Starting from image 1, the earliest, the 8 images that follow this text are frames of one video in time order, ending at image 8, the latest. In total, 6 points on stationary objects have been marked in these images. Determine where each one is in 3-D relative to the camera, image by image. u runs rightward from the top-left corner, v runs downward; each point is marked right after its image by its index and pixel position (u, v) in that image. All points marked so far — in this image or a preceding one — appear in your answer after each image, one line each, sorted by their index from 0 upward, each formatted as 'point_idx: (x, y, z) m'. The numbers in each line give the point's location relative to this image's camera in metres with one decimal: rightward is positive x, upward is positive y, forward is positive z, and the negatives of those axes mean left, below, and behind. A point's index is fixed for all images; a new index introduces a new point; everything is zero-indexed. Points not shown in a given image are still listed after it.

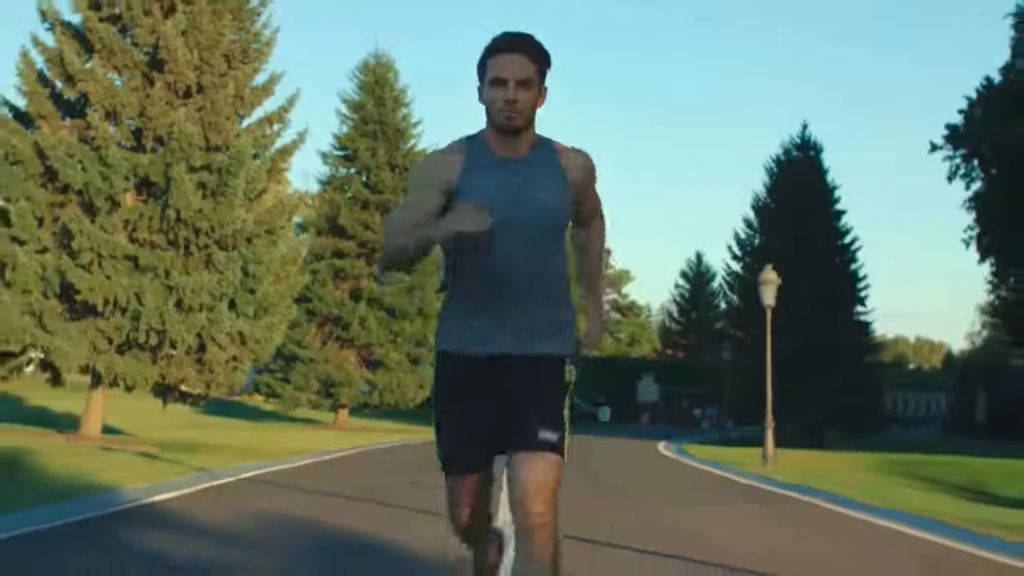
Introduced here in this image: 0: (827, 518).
0: (+4.3, -3.0, +19.2) m
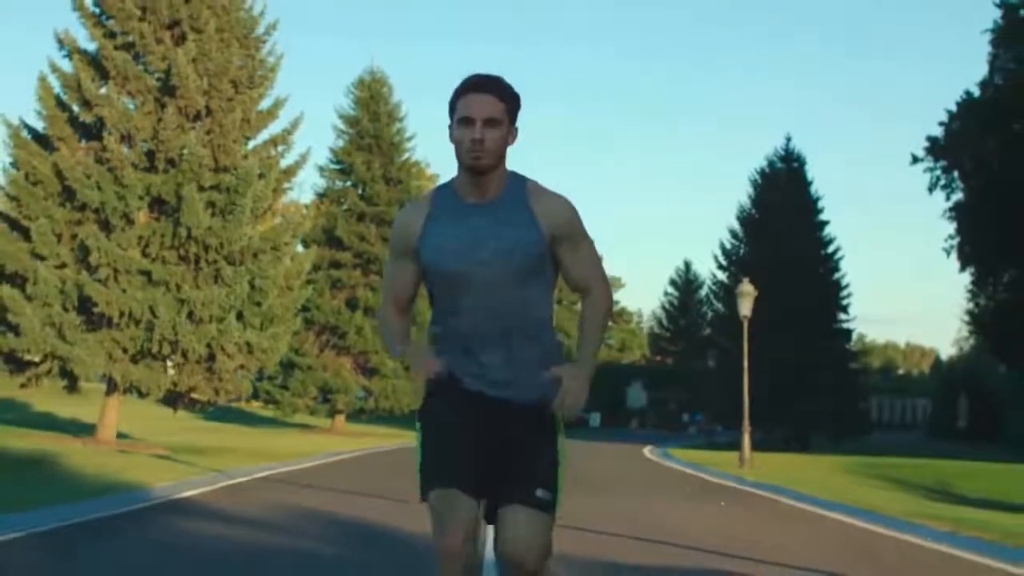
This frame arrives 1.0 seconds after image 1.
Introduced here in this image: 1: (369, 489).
0: (+4.2, -3.2, +20.8) m
1: (-1.8, -2.4, +18.1) m
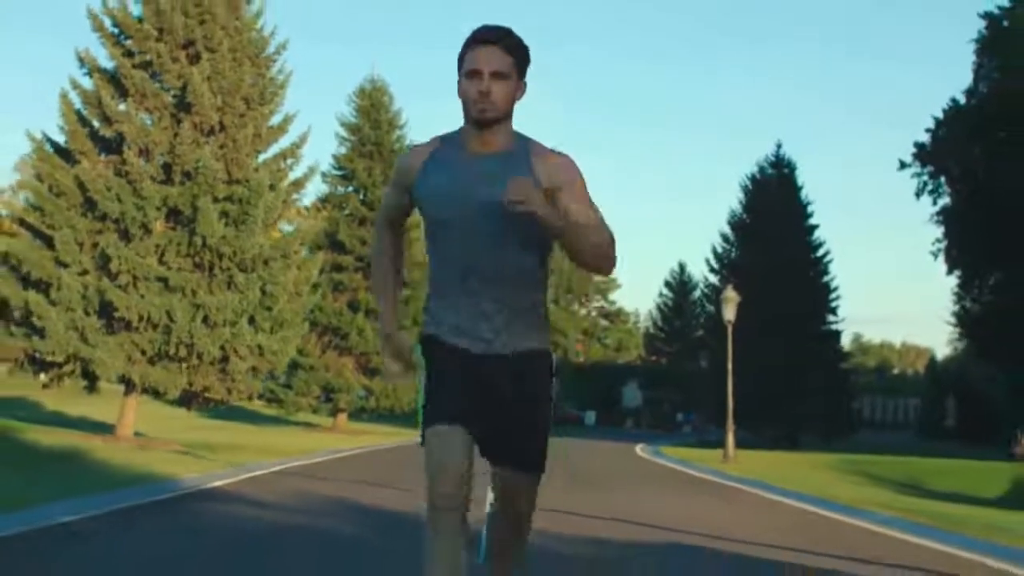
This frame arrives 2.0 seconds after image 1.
0: (+4.1, -3.4, +22.4) m
1: (-1.9, -2.6, +19.6) m
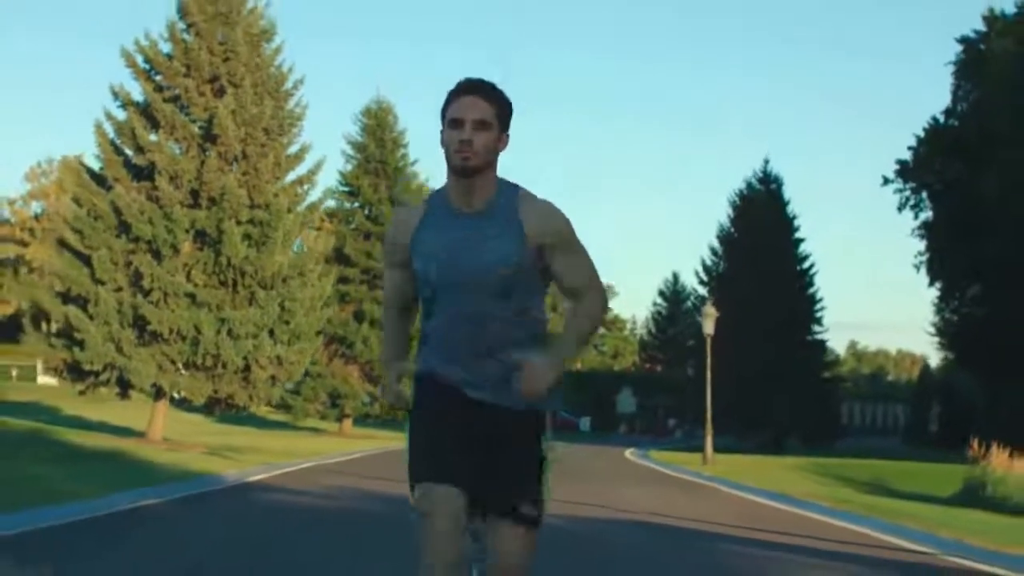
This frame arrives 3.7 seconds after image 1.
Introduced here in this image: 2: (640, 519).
0: (+4.1, -3.7, +25.0) m
1: (-1.9, -2.9, +22.3) m
2: (+1.6, -2.9, +18.2) m
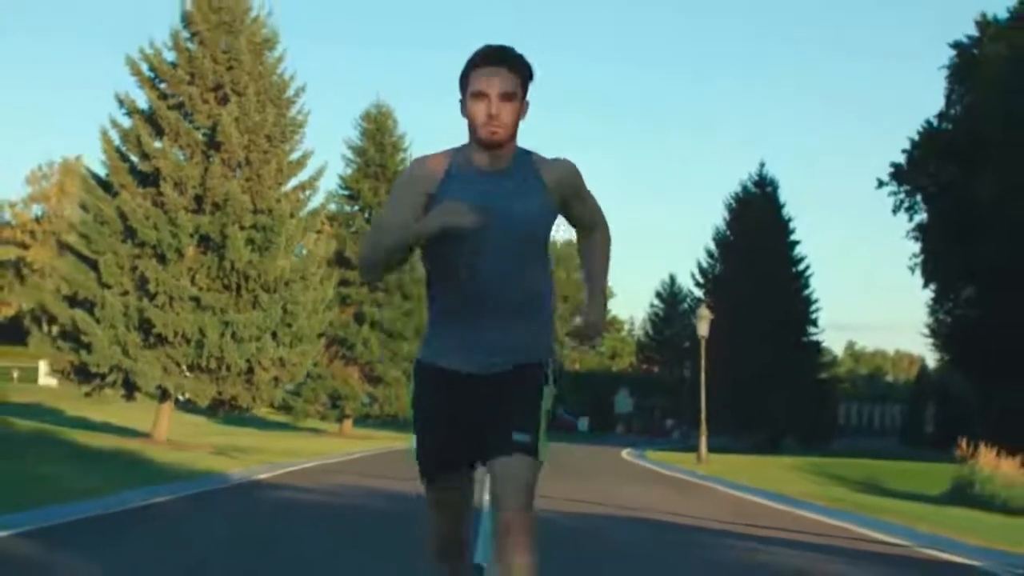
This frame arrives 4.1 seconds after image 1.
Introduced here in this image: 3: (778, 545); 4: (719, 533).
0: (+4.0, -3.8, +25.6) m
1: (-1.9, -2.9, +22.9) m
2: (+1.6, -2.9, +18.8) m
3: (+2.8, -2.7, +15.3) m
4: (+2.4, -2.8, +16.6) m
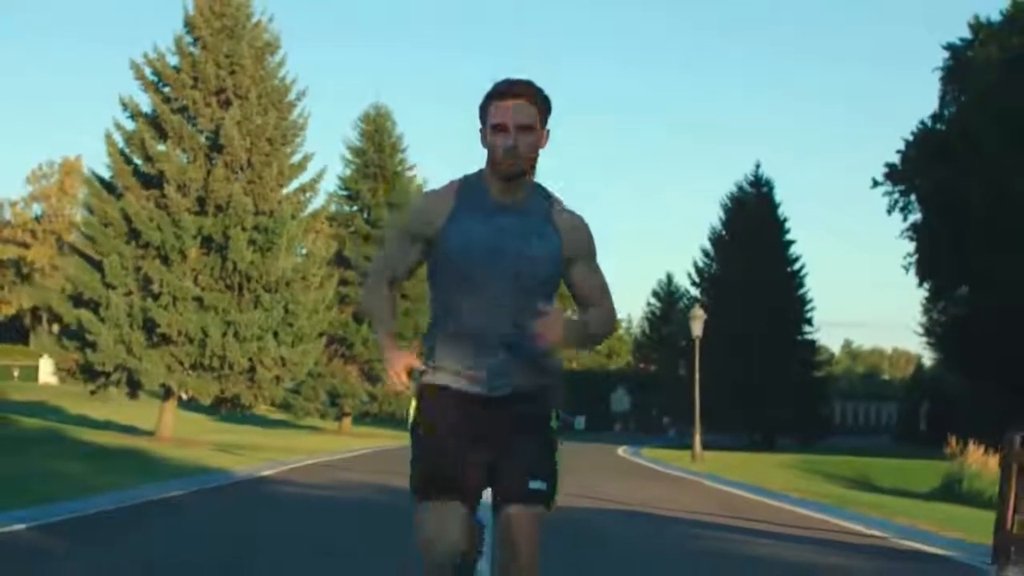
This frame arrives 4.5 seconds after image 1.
0: (+4.0, -3.8, +26.2) m
1: (-2.0, -3.0, +23.5) m
2: (+1.5, -3.0, +19.4) m
3: (+2.8, -2.7, +15.8) m
4: (+2.3, -2.8, +17.2) m
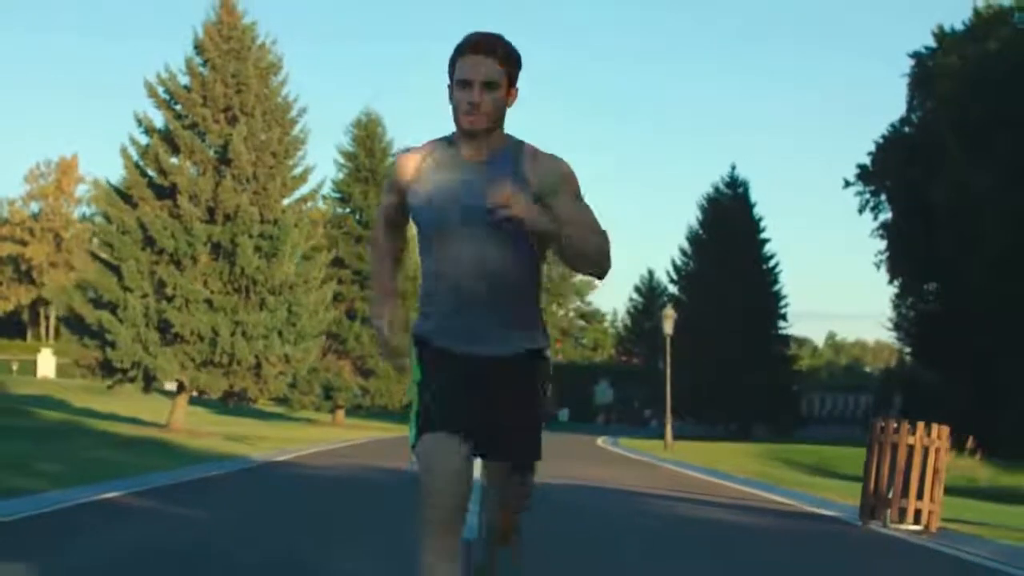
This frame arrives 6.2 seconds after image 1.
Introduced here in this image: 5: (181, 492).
0: (+3.7, -3.9, +29.0) m
1: (-2.3, -3.1, +26.2) m
2: (+1.3, -3.1, +22.2) m
3: (+2.6, -2.8, +18.6) m
4: (+2.1, -3.0, +20.0) m
5: (-4.5, -2.8, +19.7) m
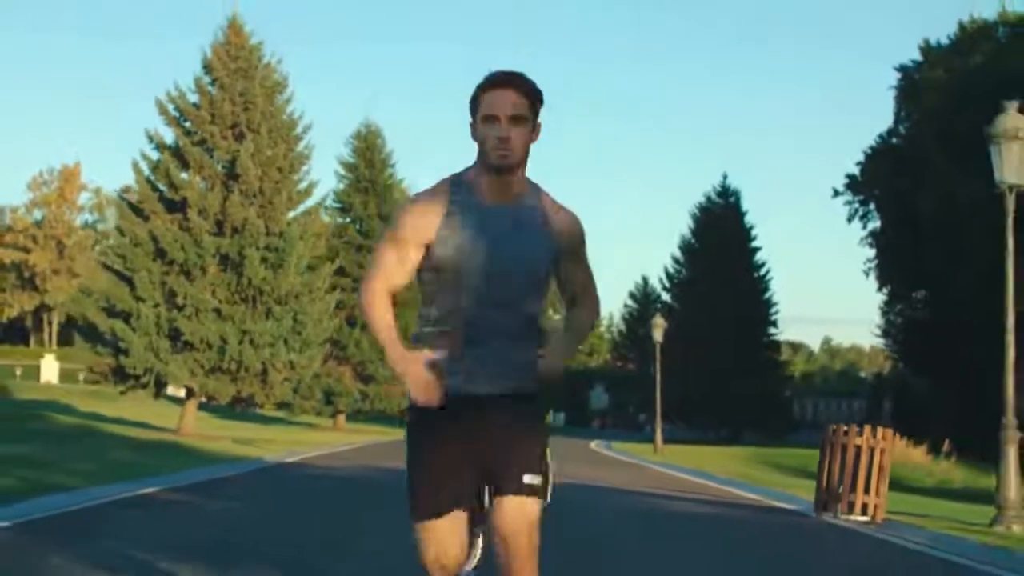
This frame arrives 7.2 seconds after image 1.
0: (+3.6, -4.1, +30.5) m
1: (-2.3, -3.3, +27.7) m
2: (+1.2, -3.3, +23.7) m
3: (+2.5, -3.0, +20.1) m
4: (+2.1, -3.1, +21.5) m
5: (-4.6, -3.0, +21.1) m
